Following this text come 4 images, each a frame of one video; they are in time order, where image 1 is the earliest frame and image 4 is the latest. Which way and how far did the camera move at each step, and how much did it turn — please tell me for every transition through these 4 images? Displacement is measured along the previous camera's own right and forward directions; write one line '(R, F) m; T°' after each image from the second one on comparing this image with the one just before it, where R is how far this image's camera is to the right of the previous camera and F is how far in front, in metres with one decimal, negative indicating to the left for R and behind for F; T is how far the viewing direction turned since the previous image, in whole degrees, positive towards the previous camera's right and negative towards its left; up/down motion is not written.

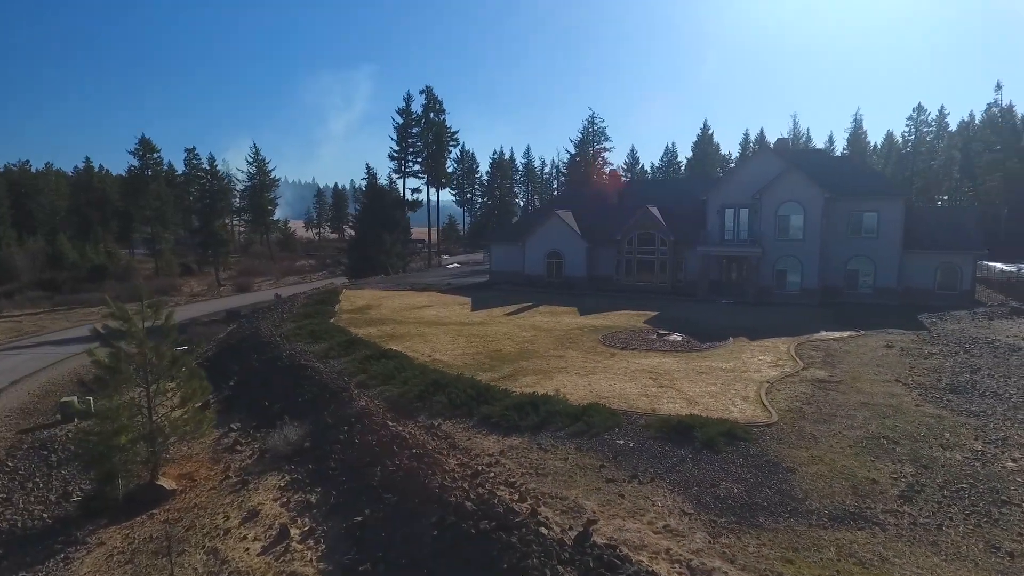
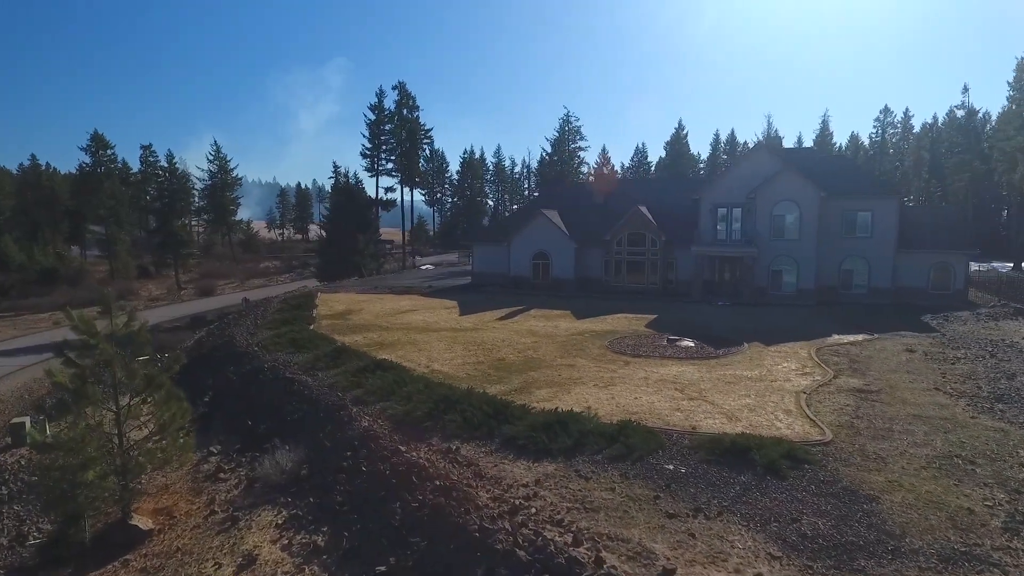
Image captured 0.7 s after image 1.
(-1.1, +1.4) m; +3°
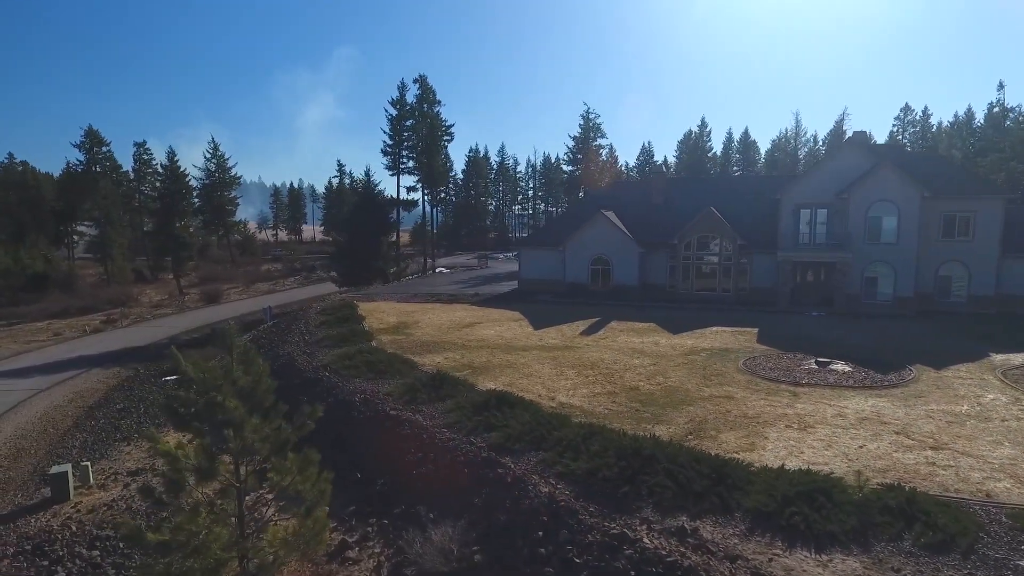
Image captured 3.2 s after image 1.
(-3.8, +2.9) m; +1°
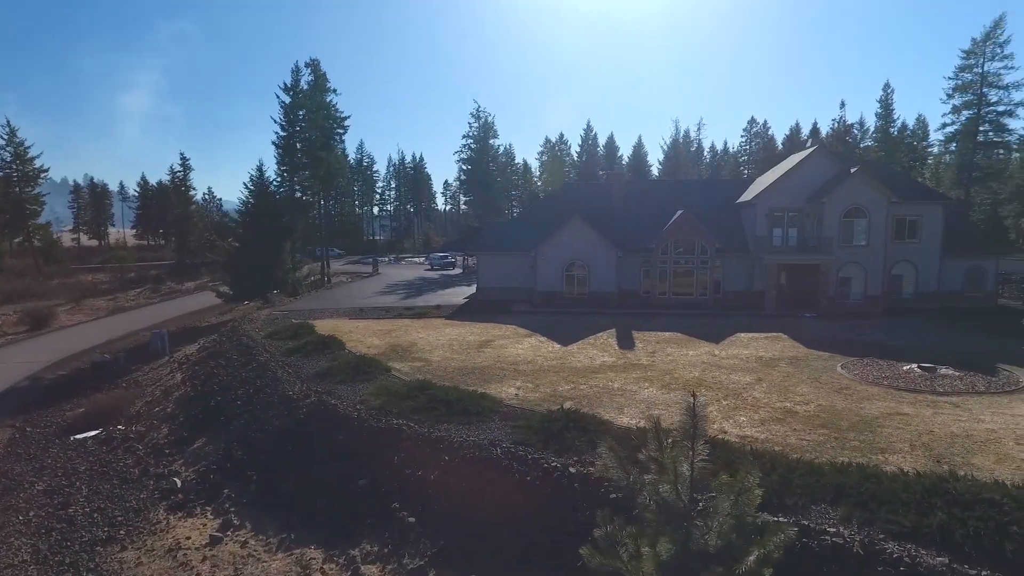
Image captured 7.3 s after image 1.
(-6.9, +3.8) m; +16°
